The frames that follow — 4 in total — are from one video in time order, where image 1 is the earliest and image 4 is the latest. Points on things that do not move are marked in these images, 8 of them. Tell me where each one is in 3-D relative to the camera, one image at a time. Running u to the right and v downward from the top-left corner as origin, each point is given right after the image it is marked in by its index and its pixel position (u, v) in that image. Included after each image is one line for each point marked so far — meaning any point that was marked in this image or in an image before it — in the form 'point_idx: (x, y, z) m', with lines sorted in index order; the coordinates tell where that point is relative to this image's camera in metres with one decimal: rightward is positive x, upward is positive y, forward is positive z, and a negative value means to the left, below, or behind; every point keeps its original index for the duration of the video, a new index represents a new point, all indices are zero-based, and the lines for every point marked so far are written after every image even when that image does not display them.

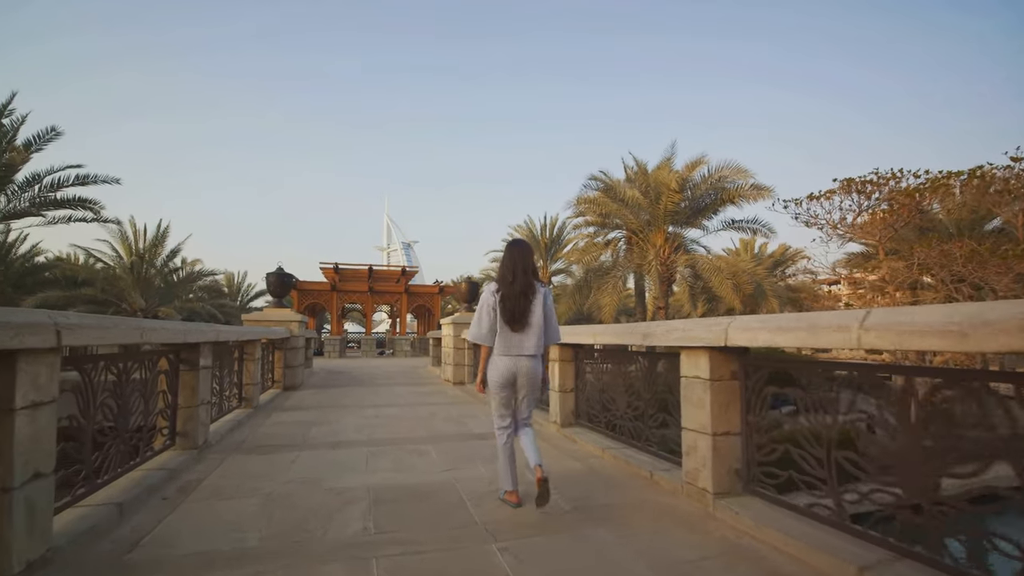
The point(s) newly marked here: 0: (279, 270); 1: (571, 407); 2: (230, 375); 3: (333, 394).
0: (-4.5, +0.3, +10.8) m
1: (+0.7, -1.3, +6.3) m
2: (-3.3, -1.0, +6.6) m
3: (-3.1, -1.8, +9.8) m
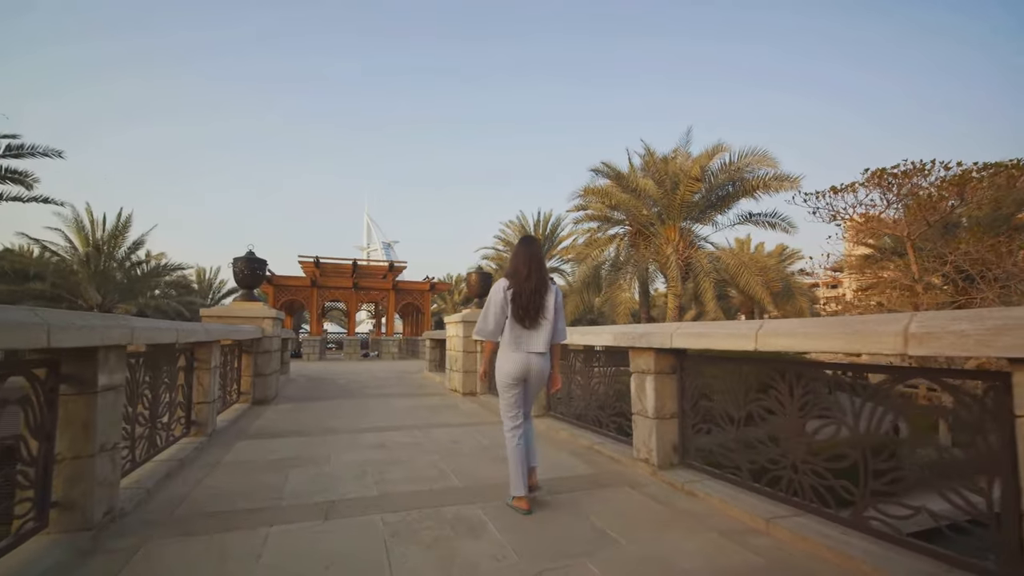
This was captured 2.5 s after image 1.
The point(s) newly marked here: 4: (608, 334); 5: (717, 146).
0: (-4.0, +0.5, +8.6) m
1: (+1.2, -1.2, +4.3) m
2: (-2.8, -0.9, +4.5) m
3: (-2.7, -1.7, +7.7) m
4: (+0.8, -0.4, +4.8) m
5: (+6.5, +4.5, +17.9) m
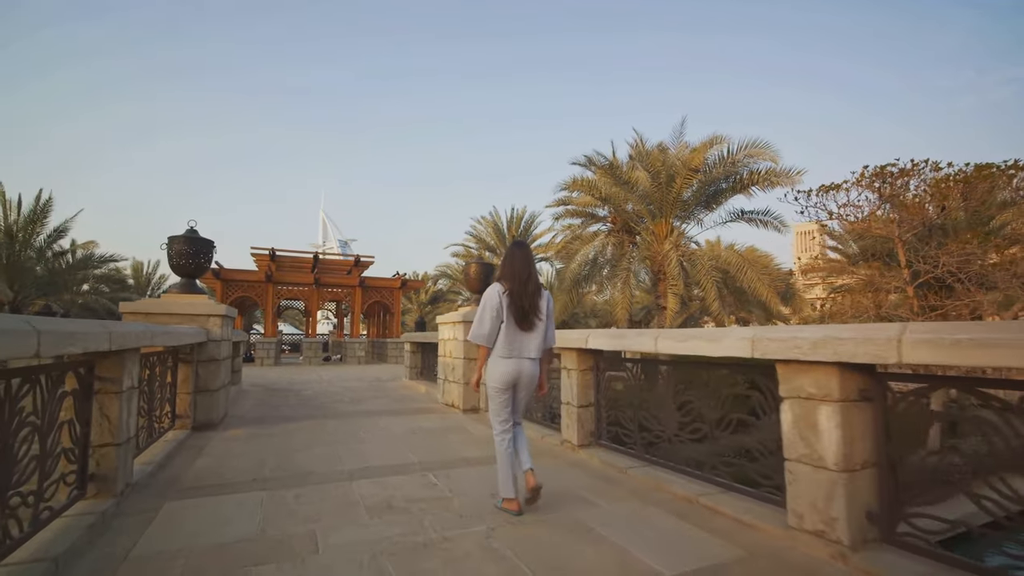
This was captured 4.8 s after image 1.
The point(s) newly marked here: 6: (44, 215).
0: (-3.8, +0.7, +6.7) m
1: (+1.8, -1.1, +2.8) m
2: (-2.2, -0.7, +2.7) m
3: (-2.4, -1.5, +5.8) m
4: (+1.3, -0.3, +3.2) m
5: (+6.0, +4.5, +16.7) m
6: (-15.6, +2.4, +18.7) m
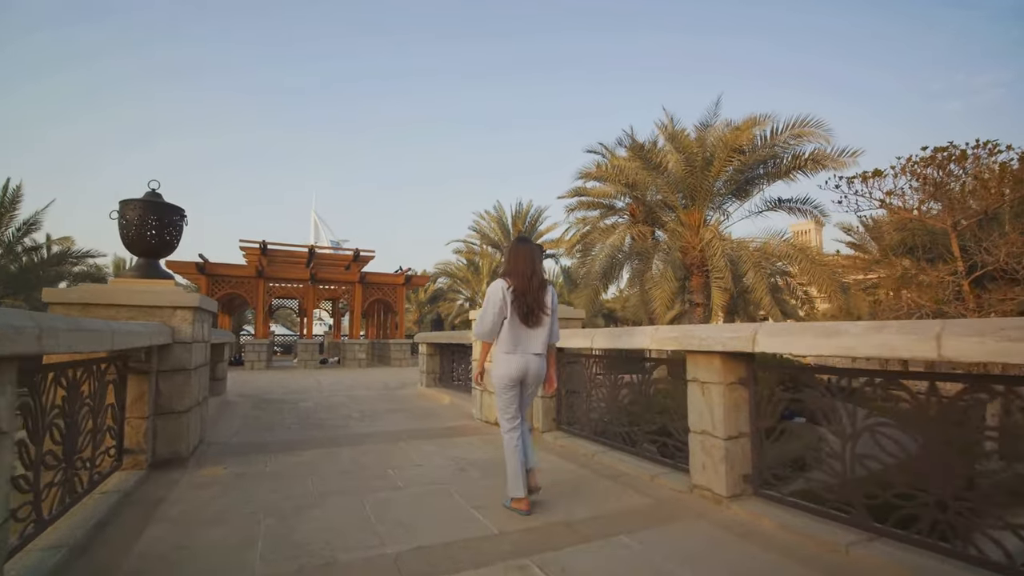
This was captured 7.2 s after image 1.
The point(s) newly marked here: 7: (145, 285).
0: (-3.1, +0.8, +4.9) m
1: (+2.5, -0.9, +1.1) m
2: (-1.5, -0.6, +1.0) m
3: (-1.7, -1.4, +4.1) m
4: (+2.0, -0.1, +1.6) m
5: (+6.6, +4.6, +15.1) m
6: (-15.1, +2.6, +16.8) m
7: (-3.0, +0.1, +4.6) m
